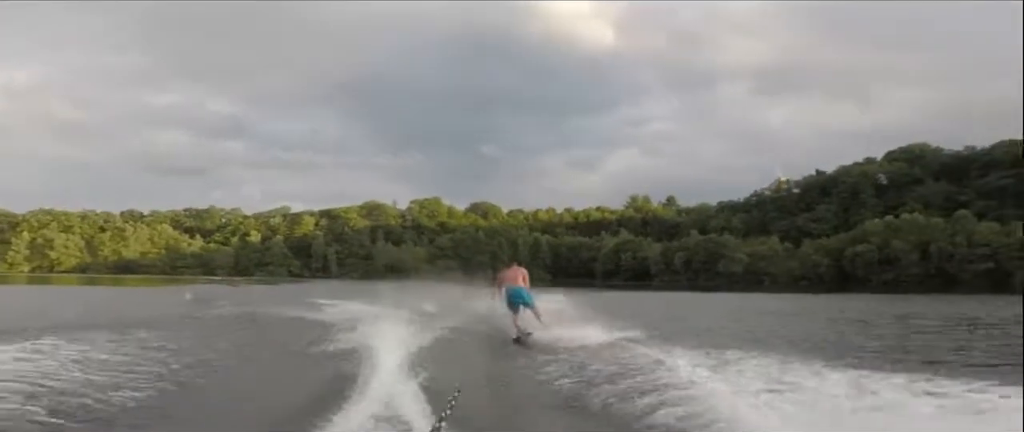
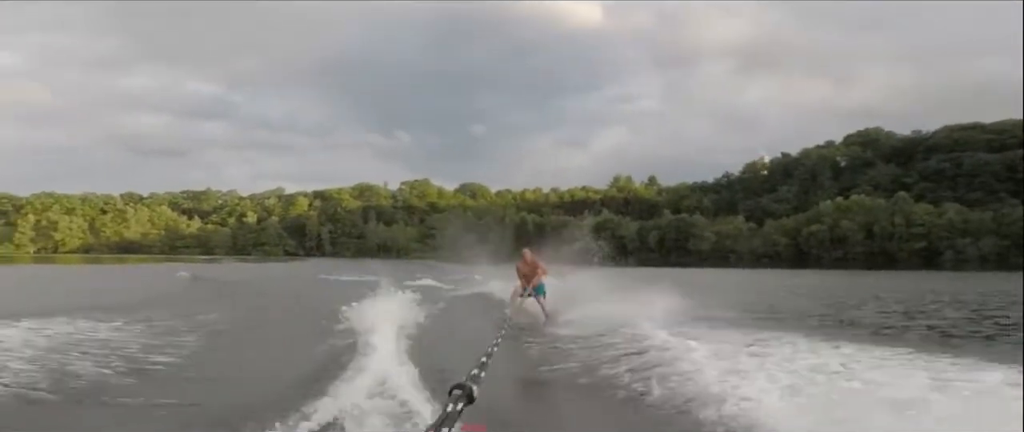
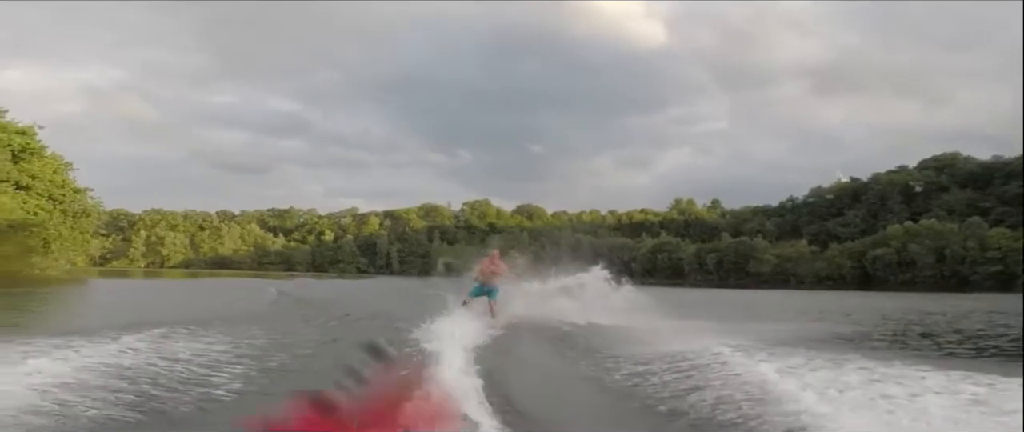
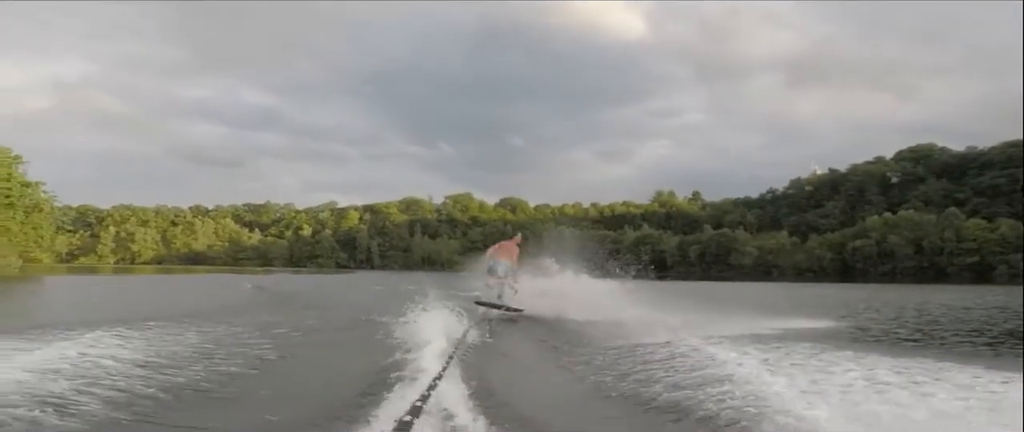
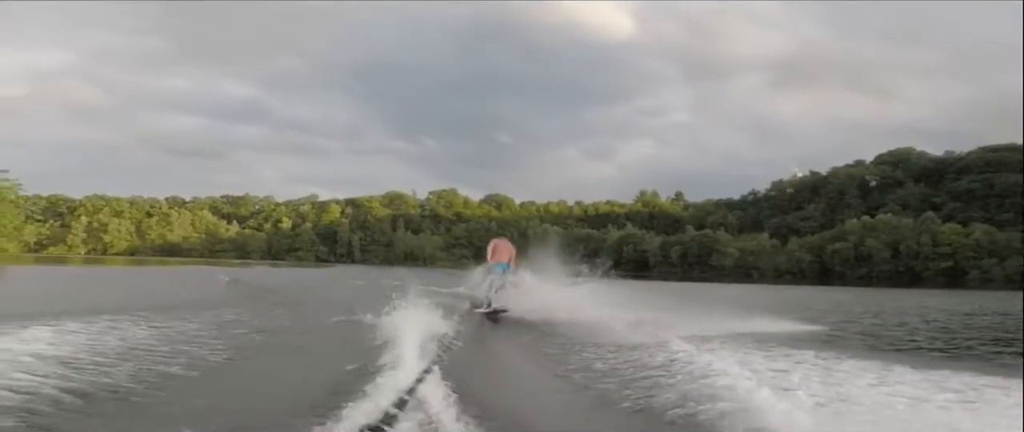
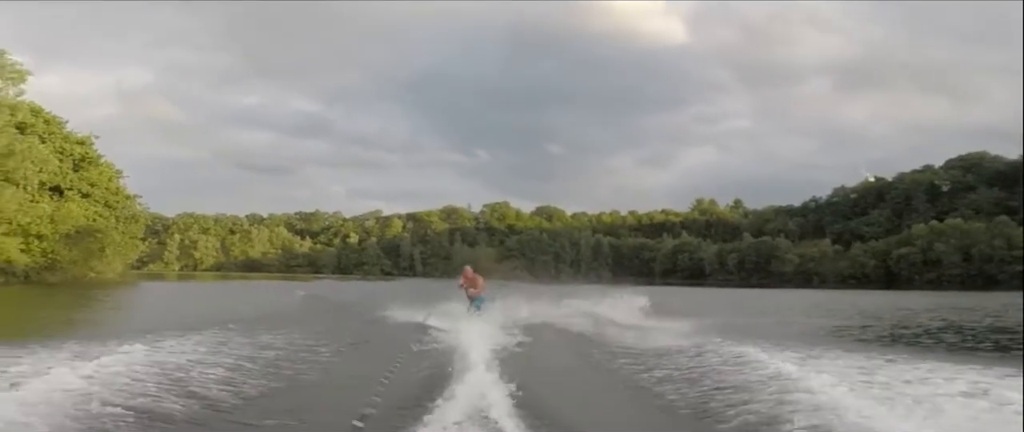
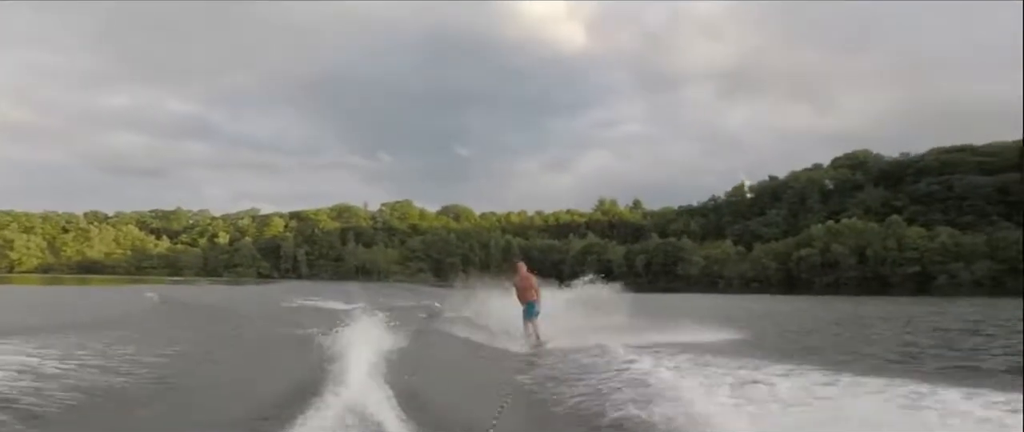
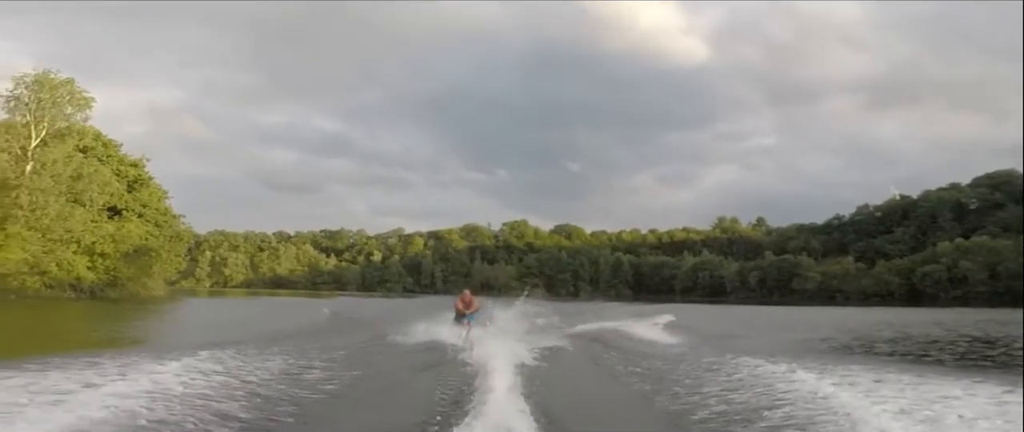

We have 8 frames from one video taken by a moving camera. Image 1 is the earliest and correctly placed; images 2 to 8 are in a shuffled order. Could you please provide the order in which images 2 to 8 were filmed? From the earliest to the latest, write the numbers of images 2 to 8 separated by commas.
7, 2, 5, 4, 3, 6, 8
